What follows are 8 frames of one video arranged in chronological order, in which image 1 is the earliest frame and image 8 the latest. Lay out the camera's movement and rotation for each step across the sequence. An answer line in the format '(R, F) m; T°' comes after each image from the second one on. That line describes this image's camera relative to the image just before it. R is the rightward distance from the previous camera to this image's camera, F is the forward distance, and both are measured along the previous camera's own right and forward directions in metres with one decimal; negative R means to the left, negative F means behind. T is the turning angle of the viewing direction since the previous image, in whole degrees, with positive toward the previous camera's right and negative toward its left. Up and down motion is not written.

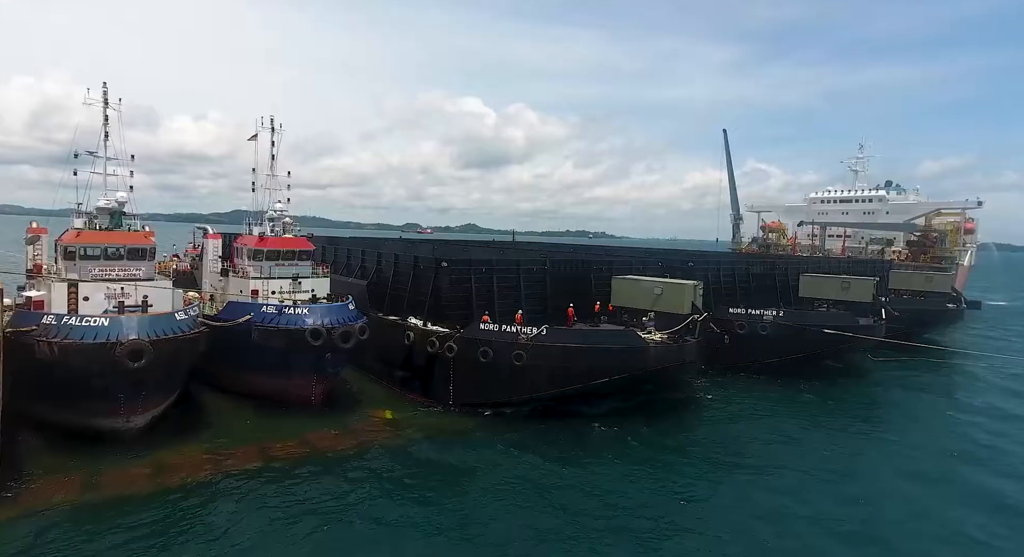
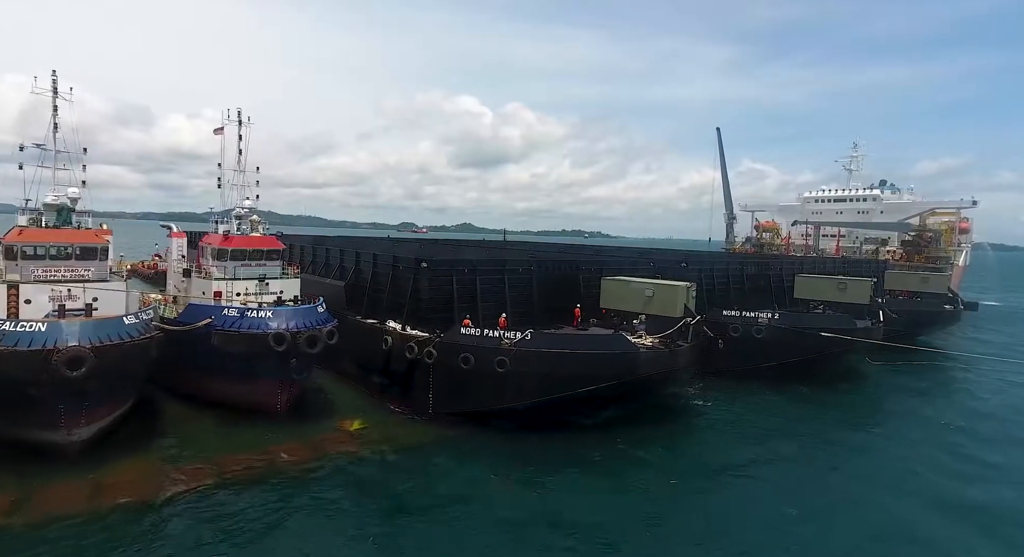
(+0.5, +1.1) m; 0°
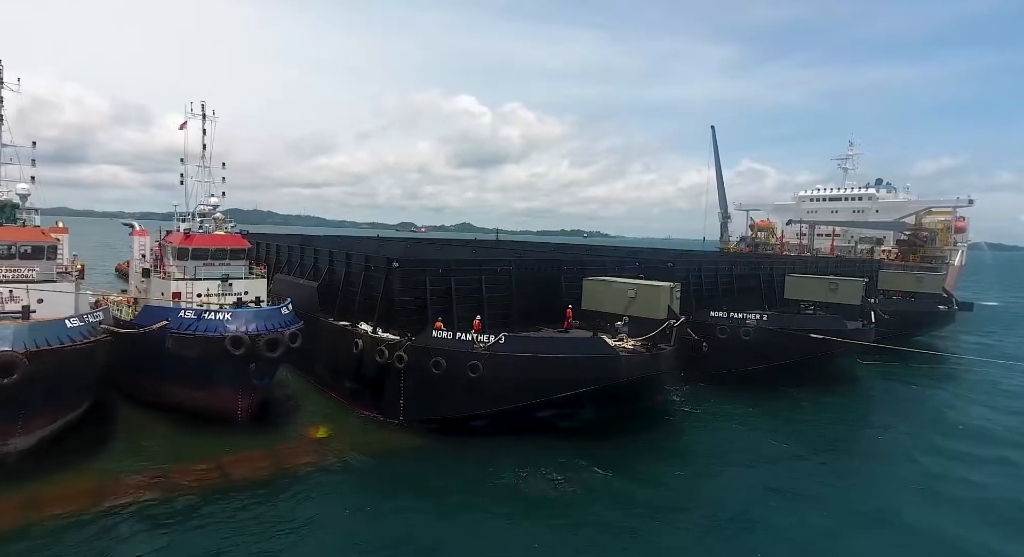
(+0.8, +0.8) m; 0°
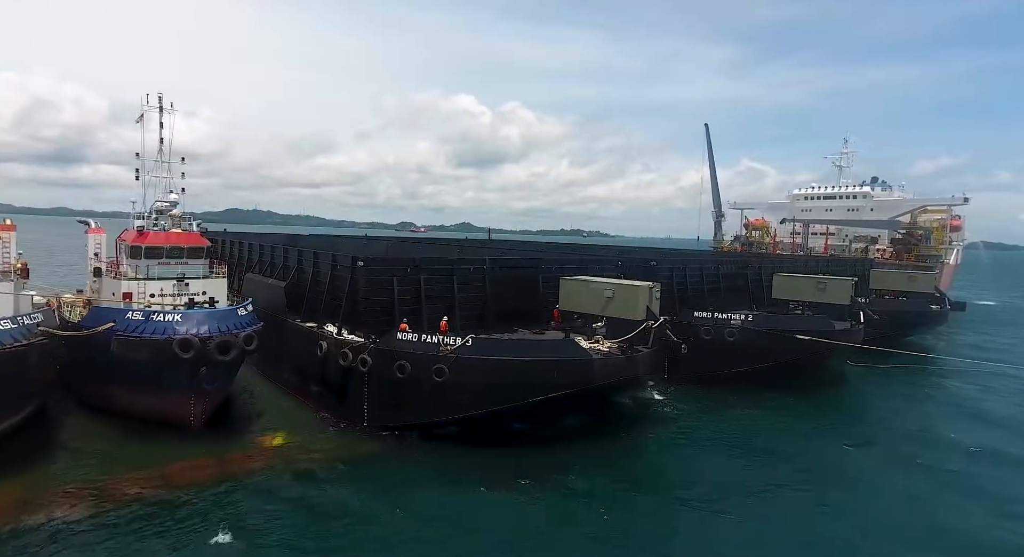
(+0.9, +0.8) m; 0°
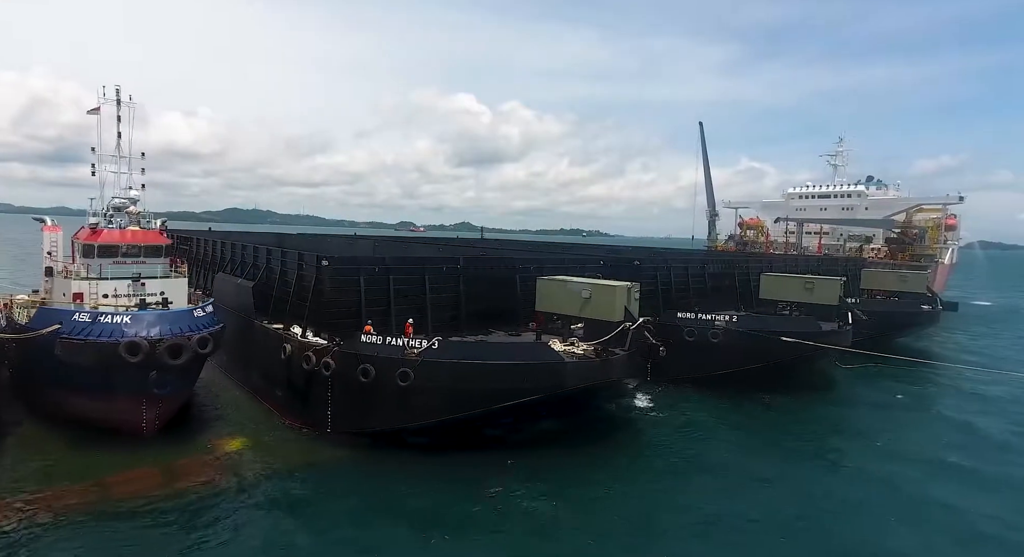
(+0.9, +0.7) m; 0°
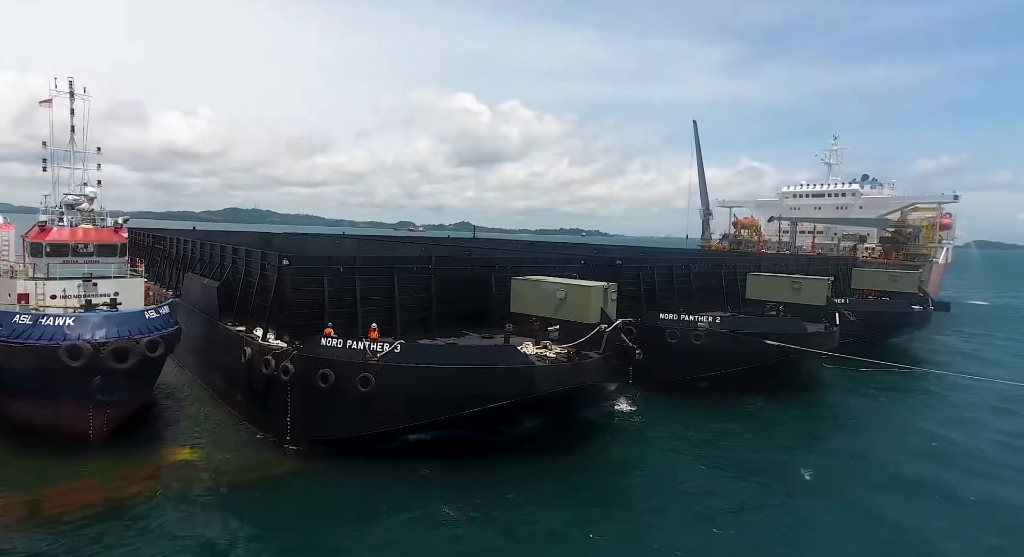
(+0.9, +0.7) m; 0°
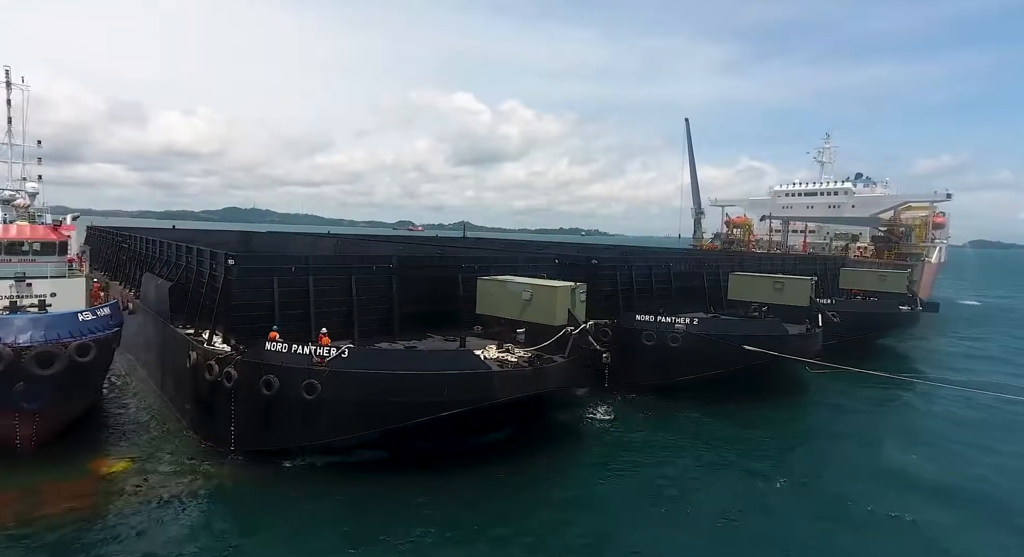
(+1.1, +0.8) m; 0°
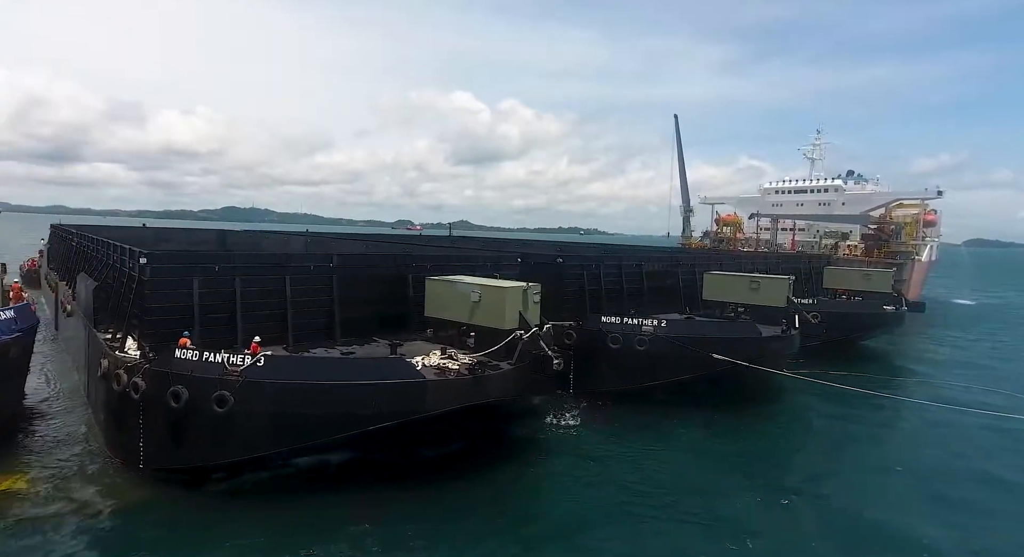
(+1.6, +1.3) m; 0°
